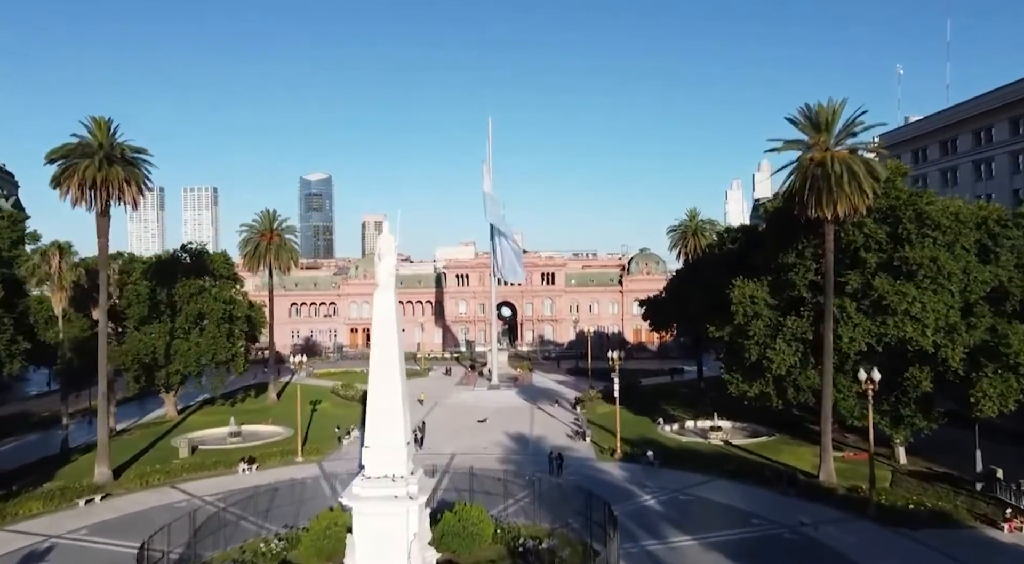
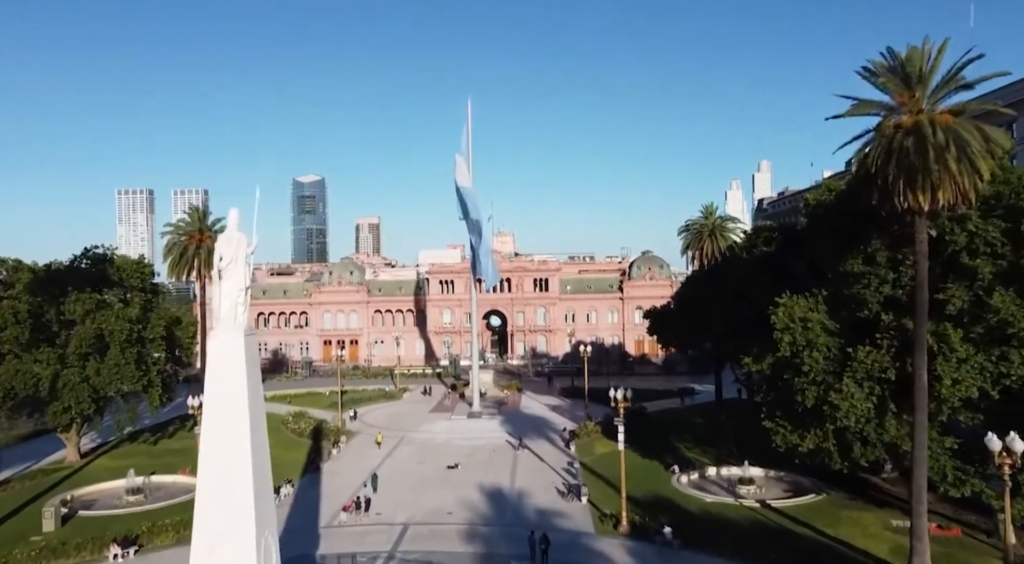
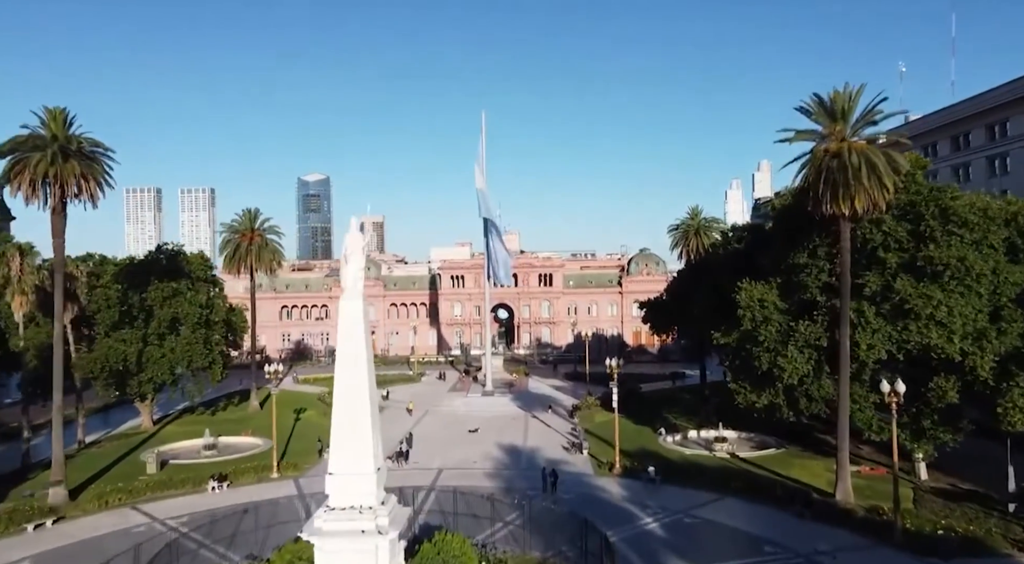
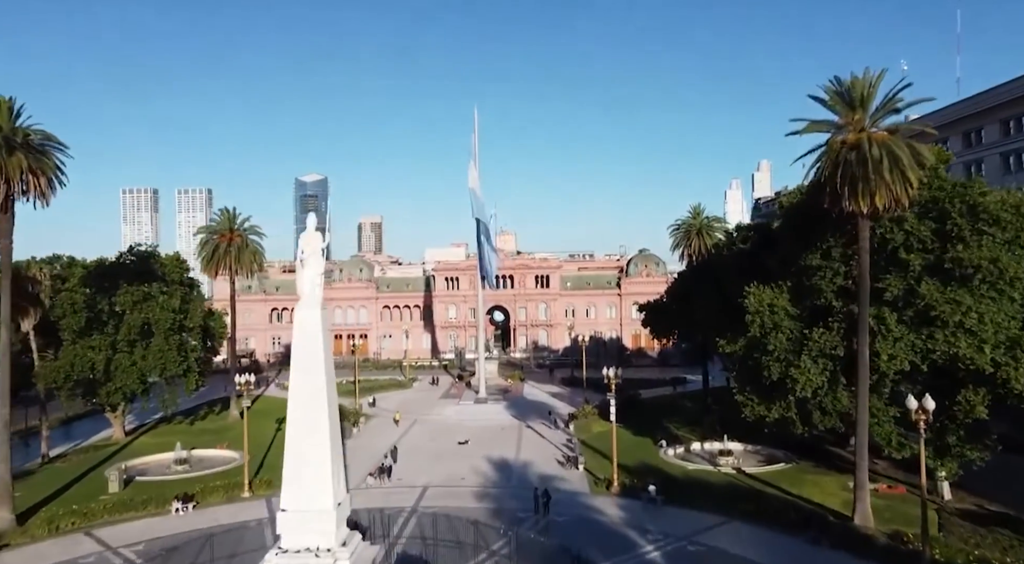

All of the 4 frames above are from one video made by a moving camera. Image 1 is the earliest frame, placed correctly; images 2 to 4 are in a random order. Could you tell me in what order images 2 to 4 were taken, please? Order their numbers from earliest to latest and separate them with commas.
3, 4, 2
